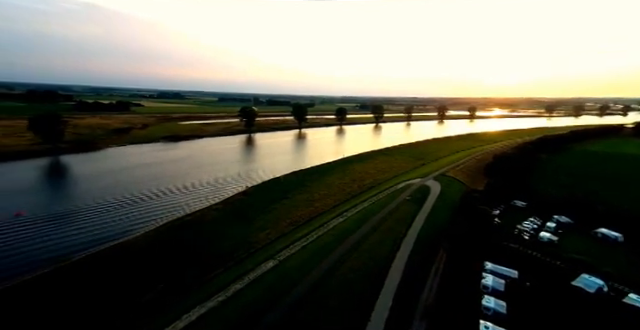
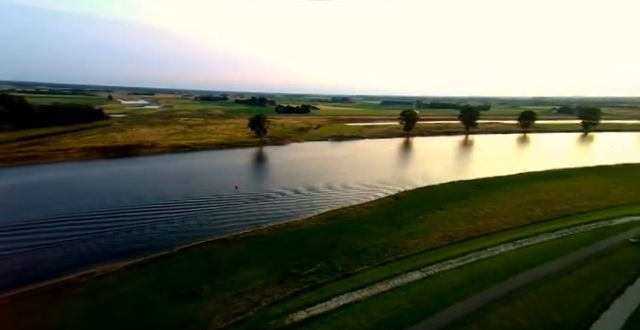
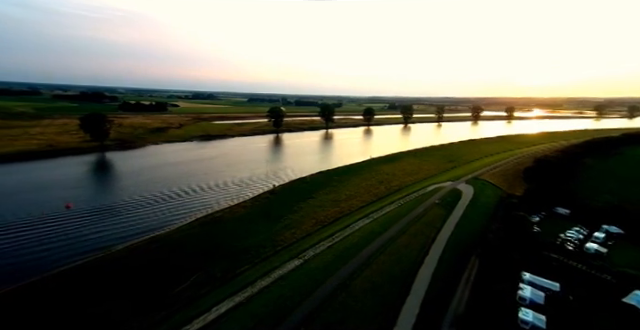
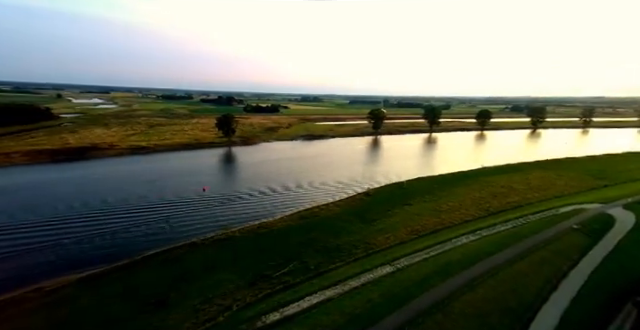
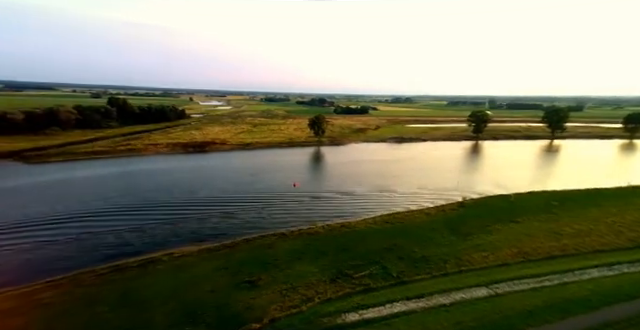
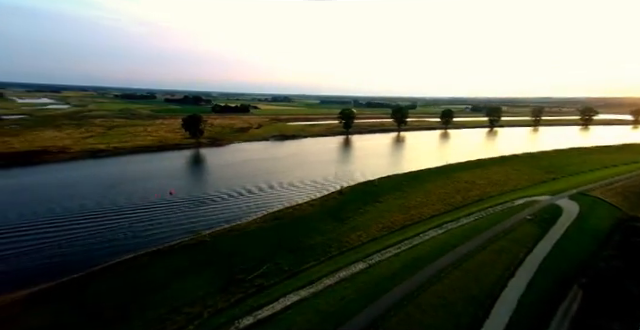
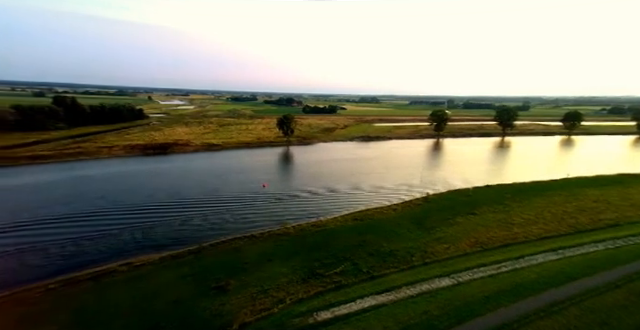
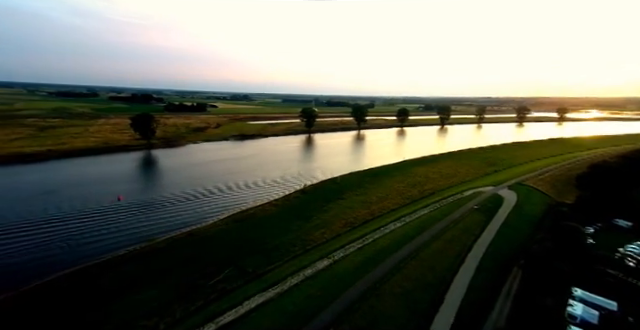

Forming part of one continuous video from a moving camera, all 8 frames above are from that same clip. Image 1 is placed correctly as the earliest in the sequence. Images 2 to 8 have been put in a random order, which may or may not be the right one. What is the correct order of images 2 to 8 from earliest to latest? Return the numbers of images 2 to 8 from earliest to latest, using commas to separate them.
3, 8, 6, 4, 2, 7, 5
